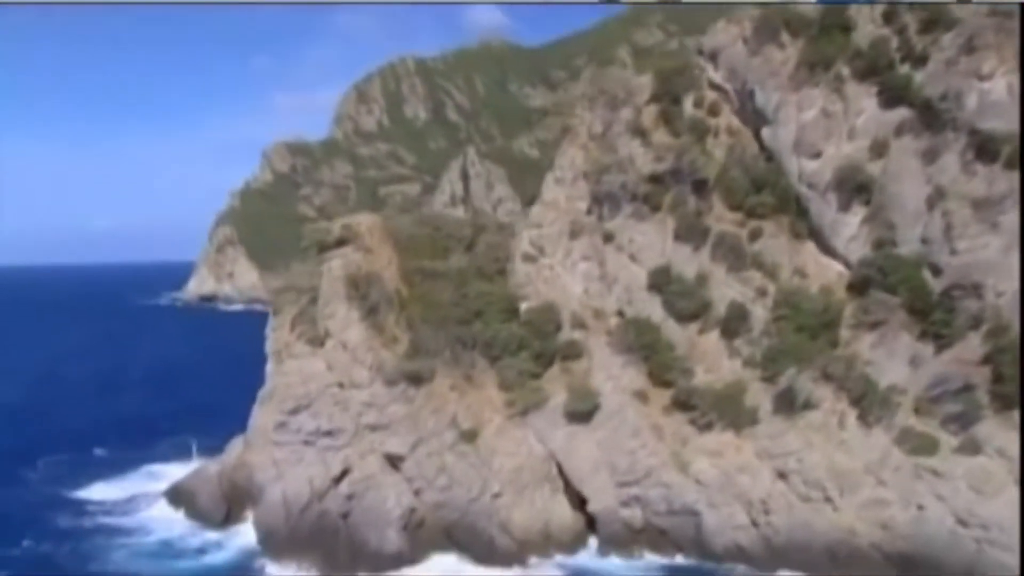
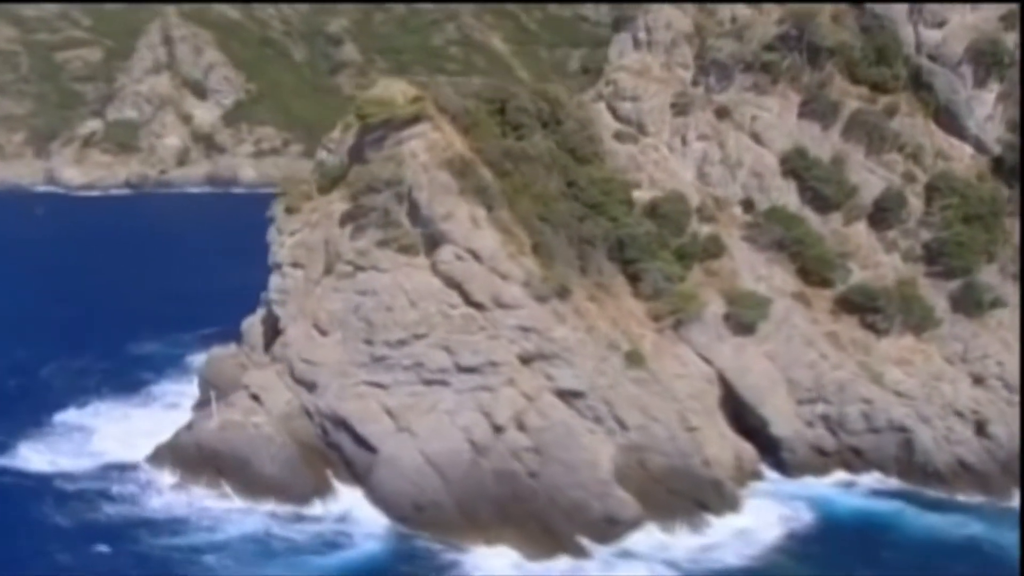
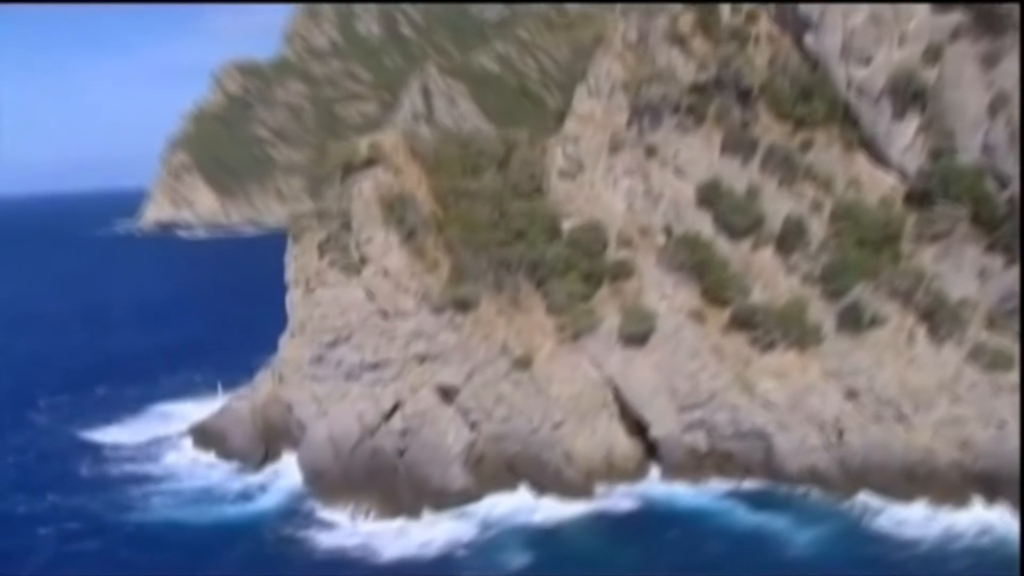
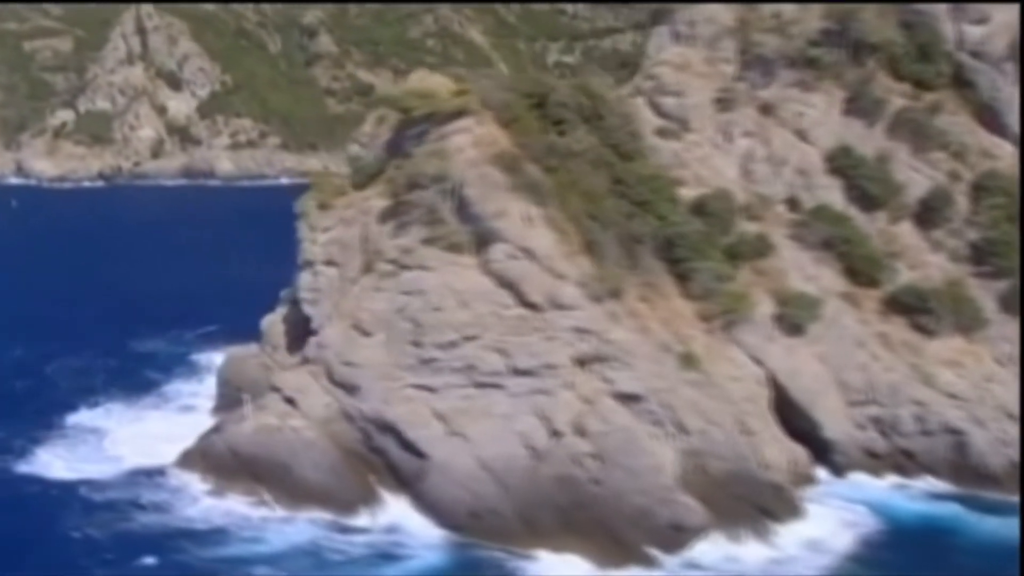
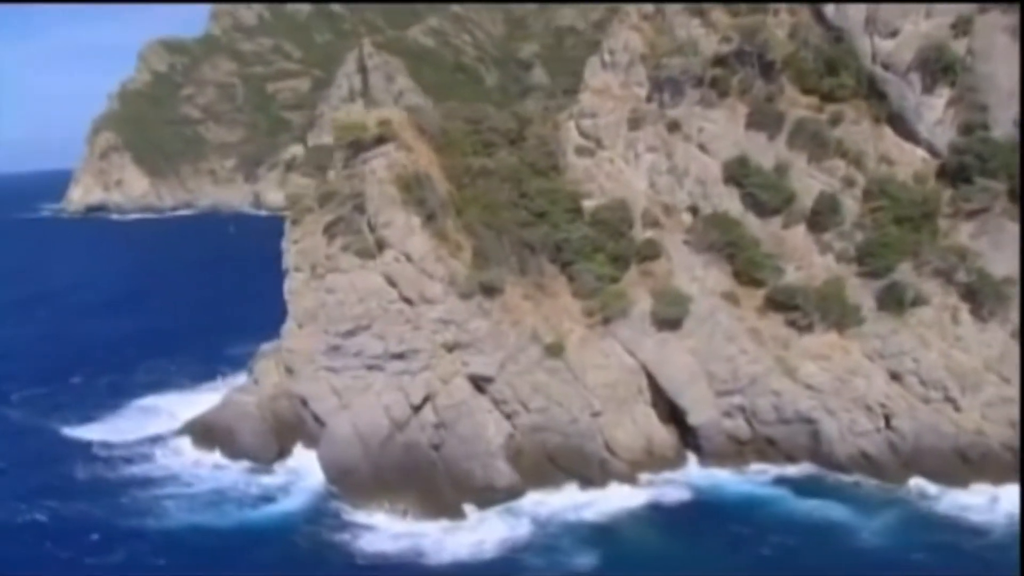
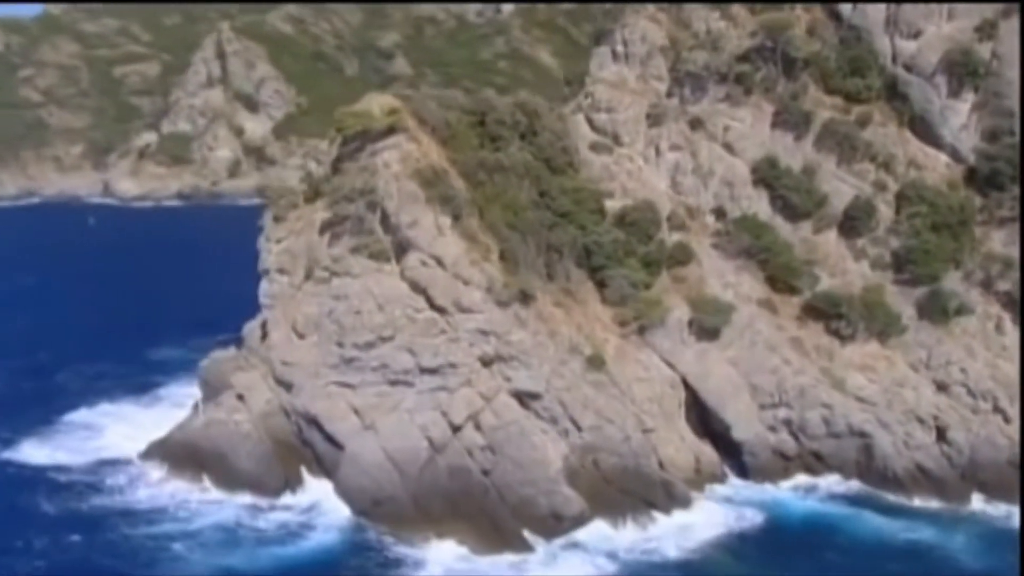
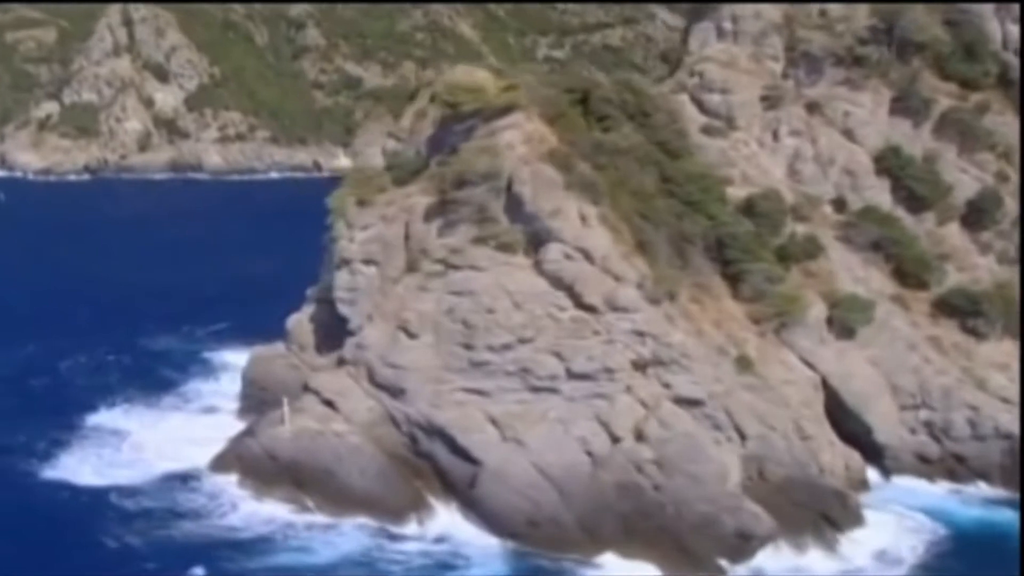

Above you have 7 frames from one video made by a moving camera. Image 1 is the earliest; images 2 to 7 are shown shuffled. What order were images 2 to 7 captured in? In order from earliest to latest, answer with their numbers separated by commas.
3, 5, 6, 2, 4, 7
